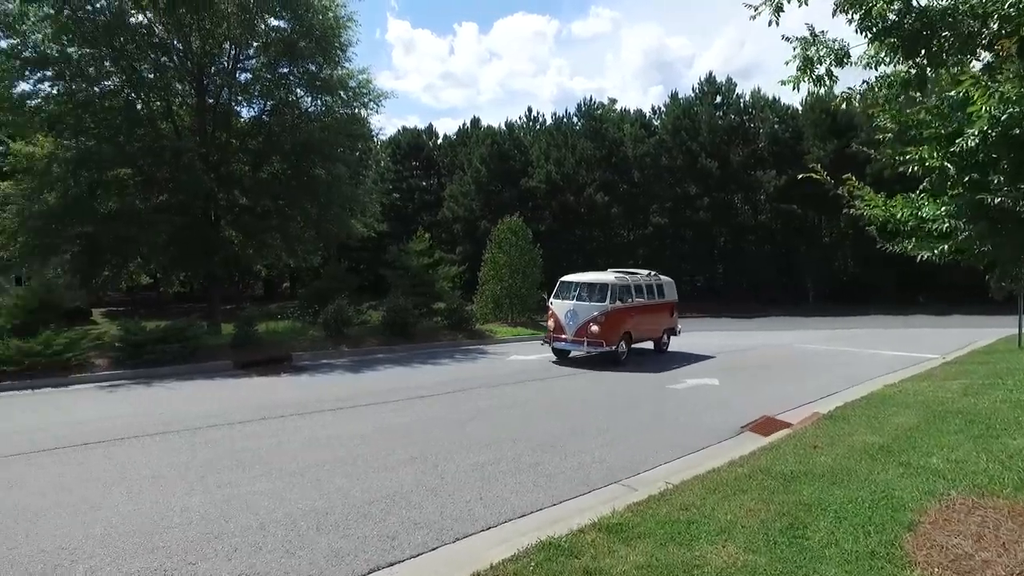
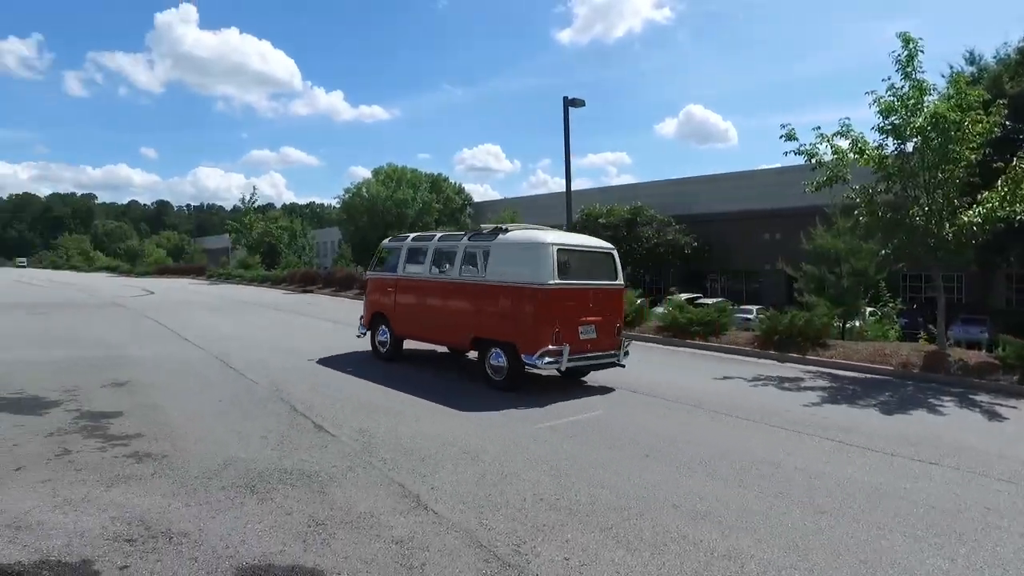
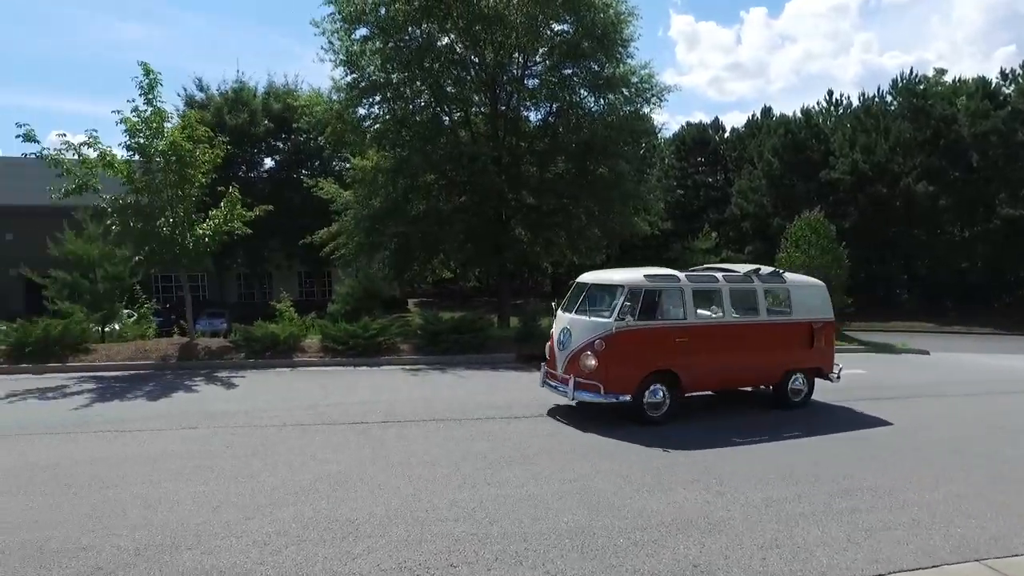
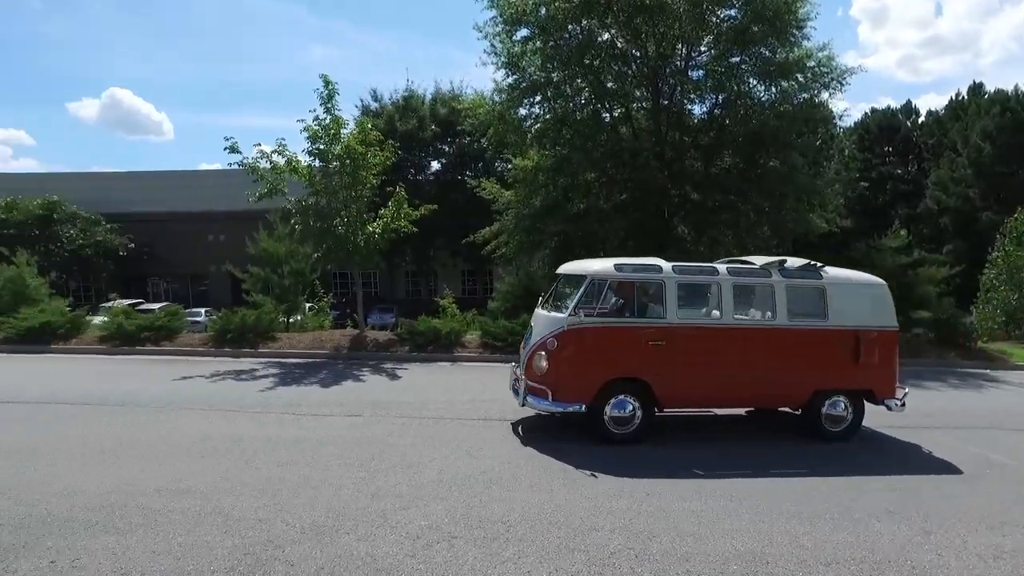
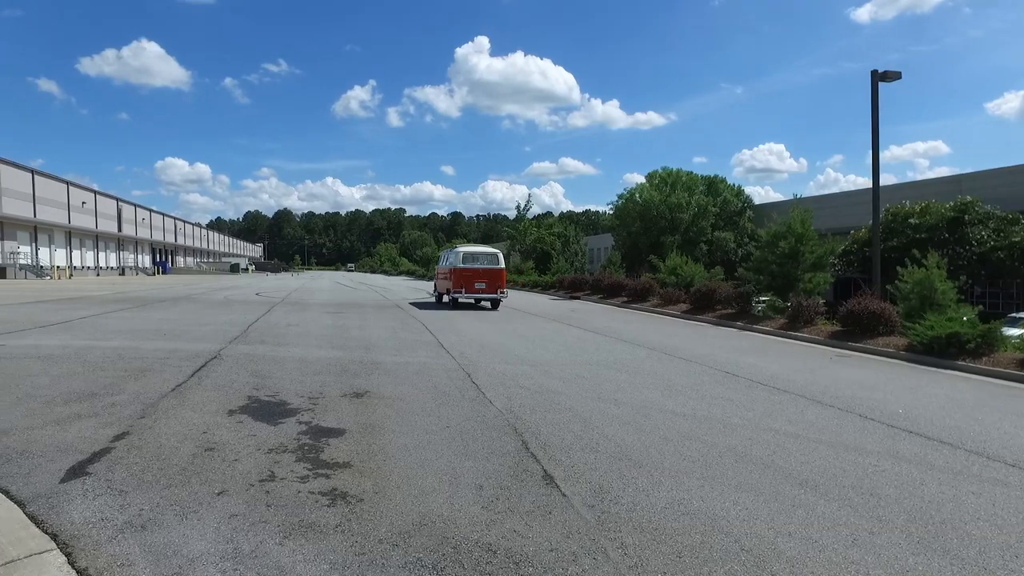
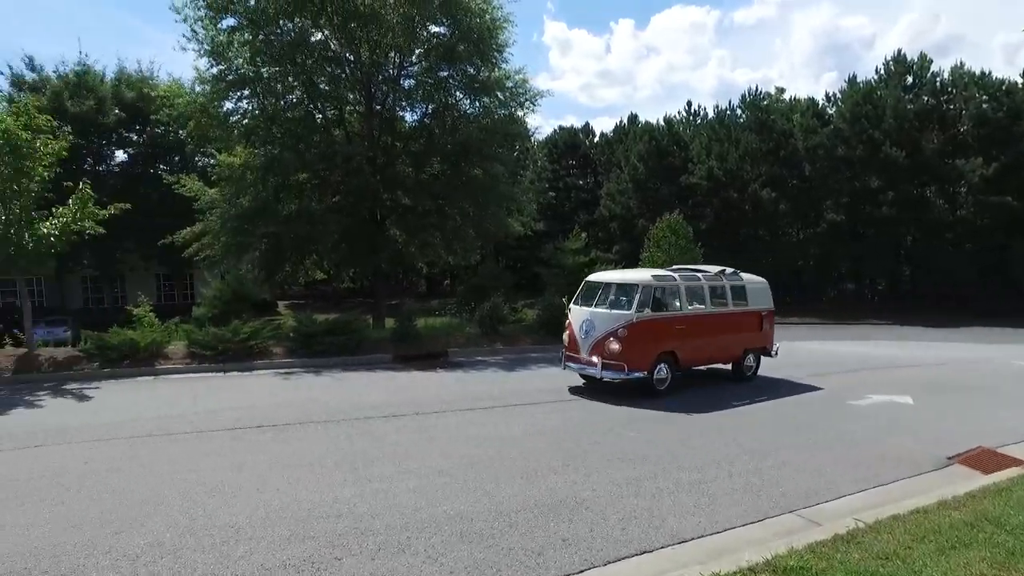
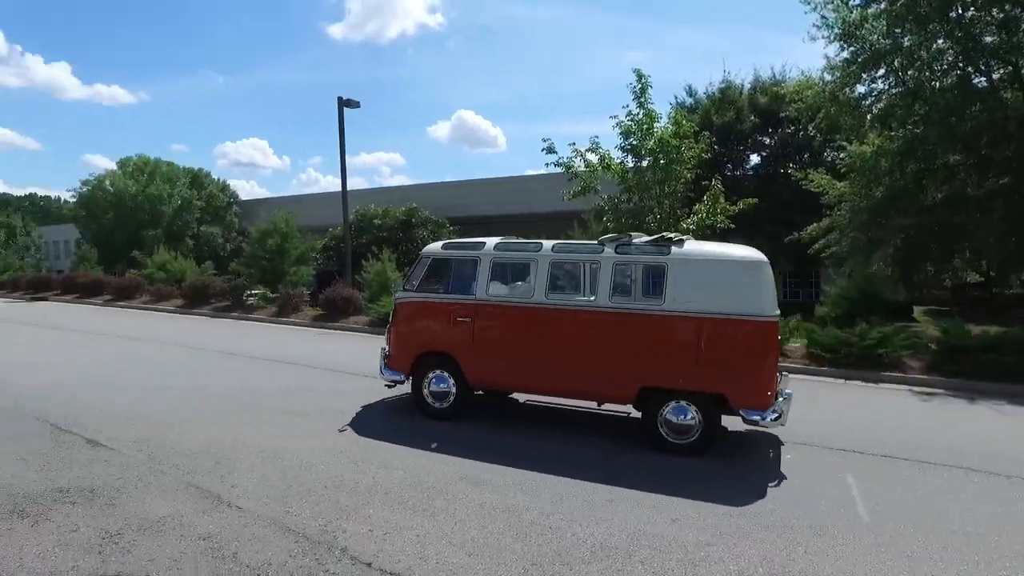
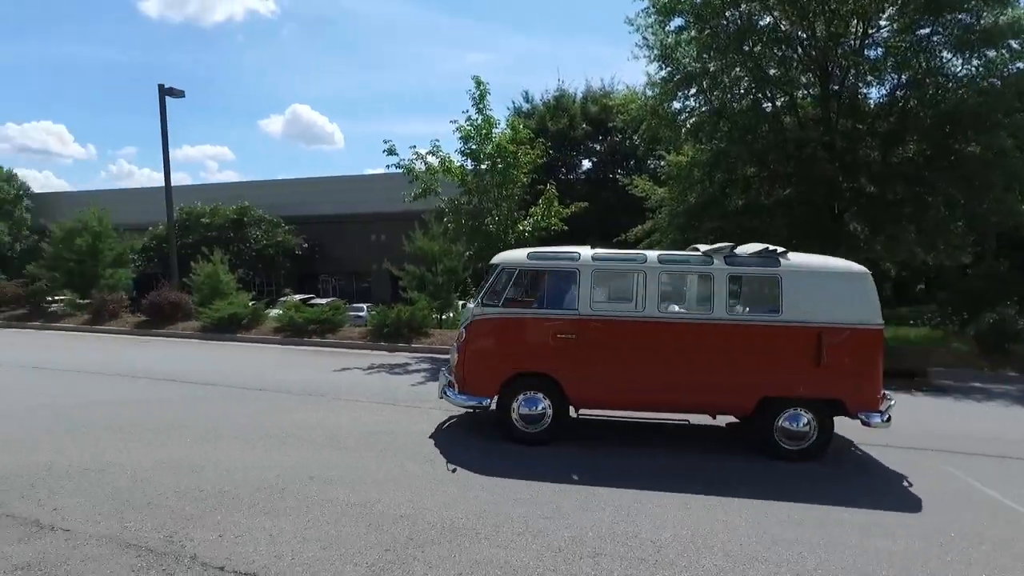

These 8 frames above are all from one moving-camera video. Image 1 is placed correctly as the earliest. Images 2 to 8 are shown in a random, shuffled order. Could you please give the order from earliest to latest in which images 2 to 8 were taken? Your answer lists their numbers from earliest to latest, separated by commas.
6, 3, 4, 8, 7, 2, 5
